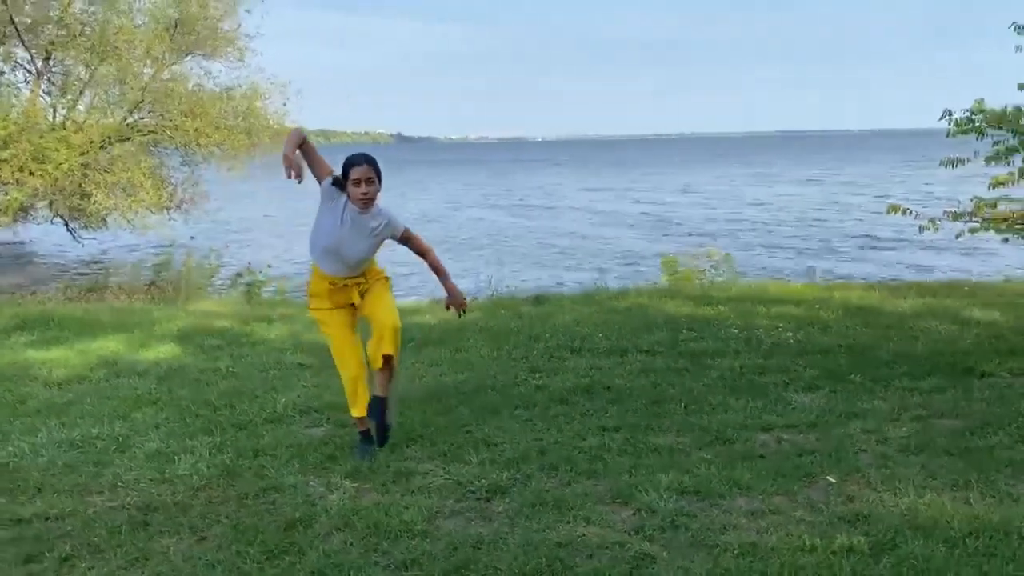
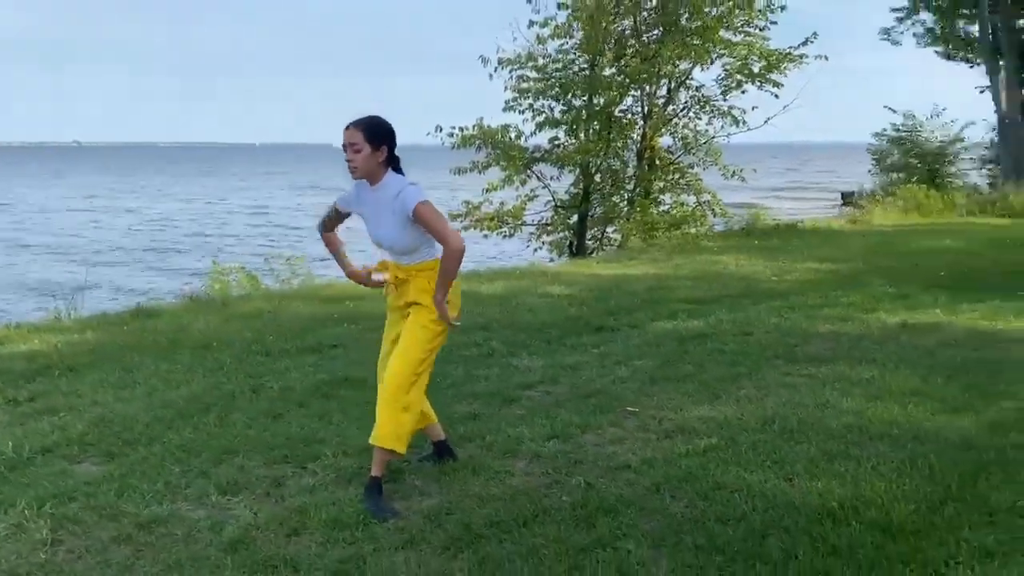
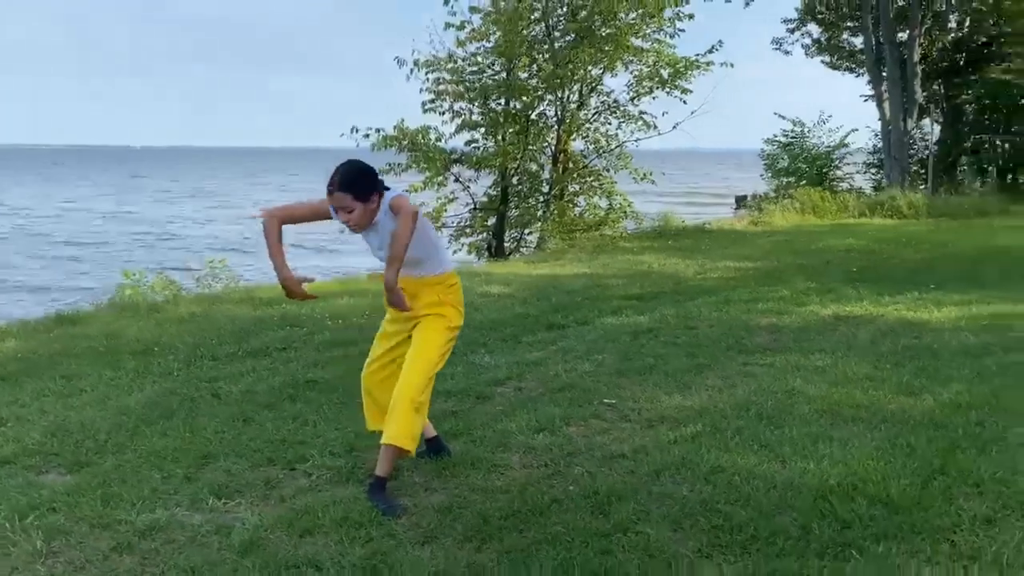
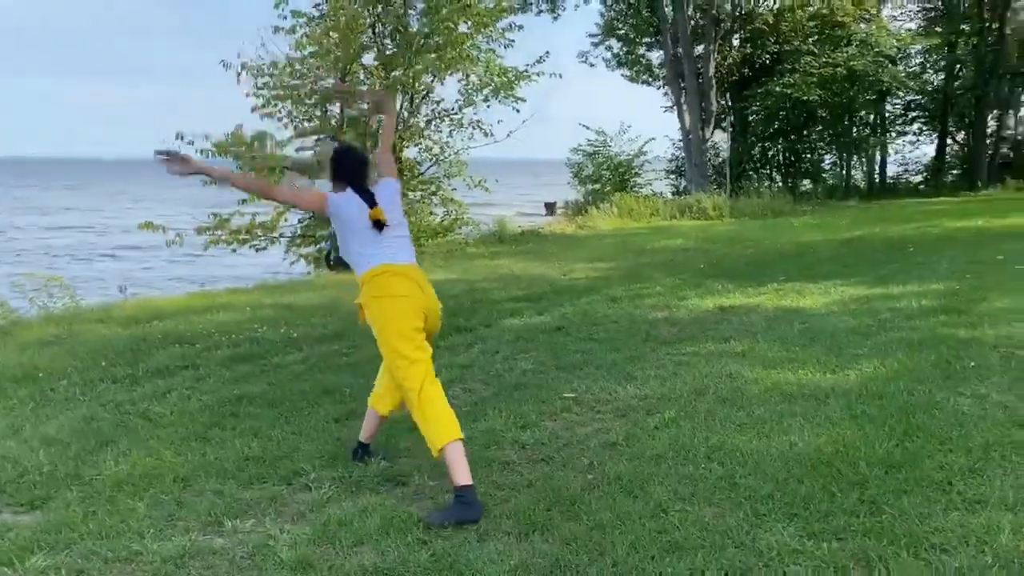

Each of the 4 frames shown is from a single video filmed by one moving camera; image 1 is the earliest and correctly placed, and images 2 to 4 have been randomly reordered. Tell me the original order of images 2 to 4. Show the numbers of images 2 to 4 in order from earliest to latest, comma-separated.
2, 3, 4
